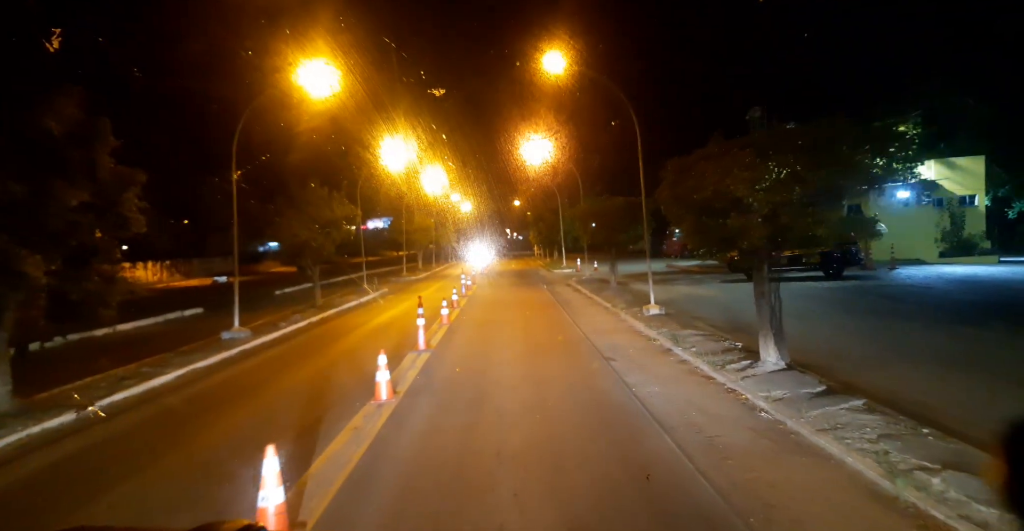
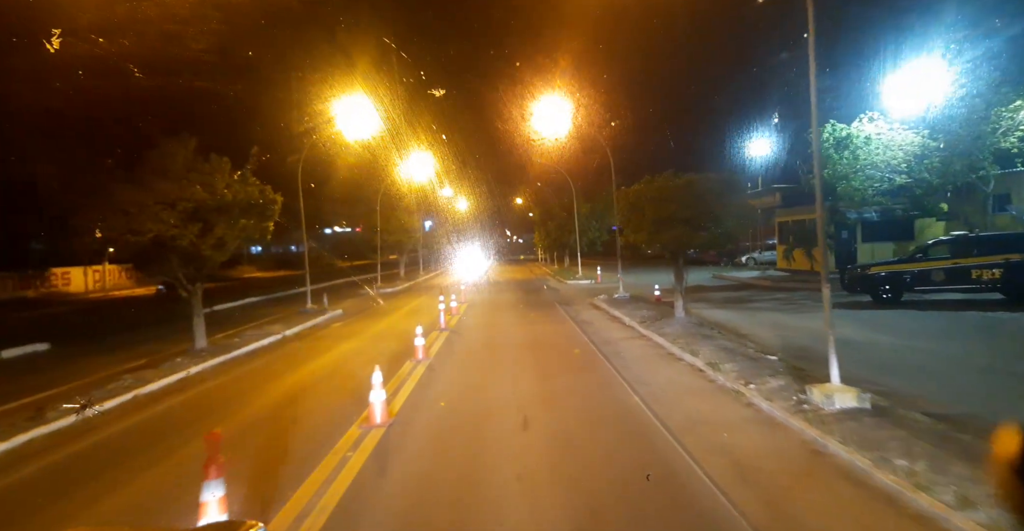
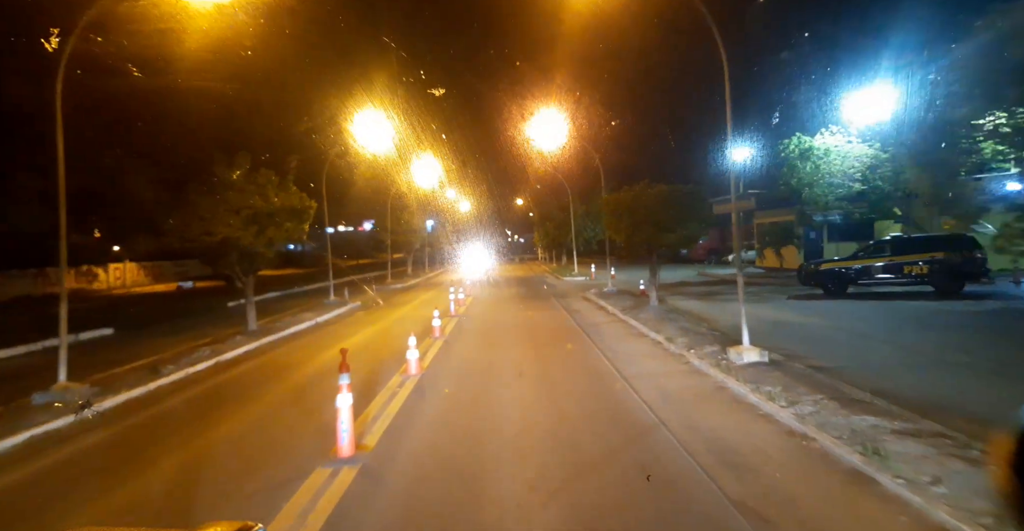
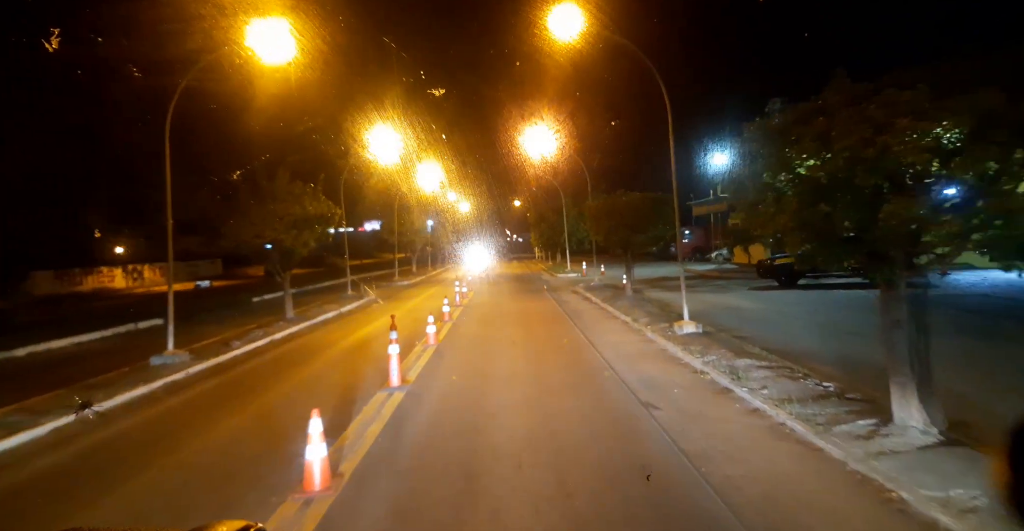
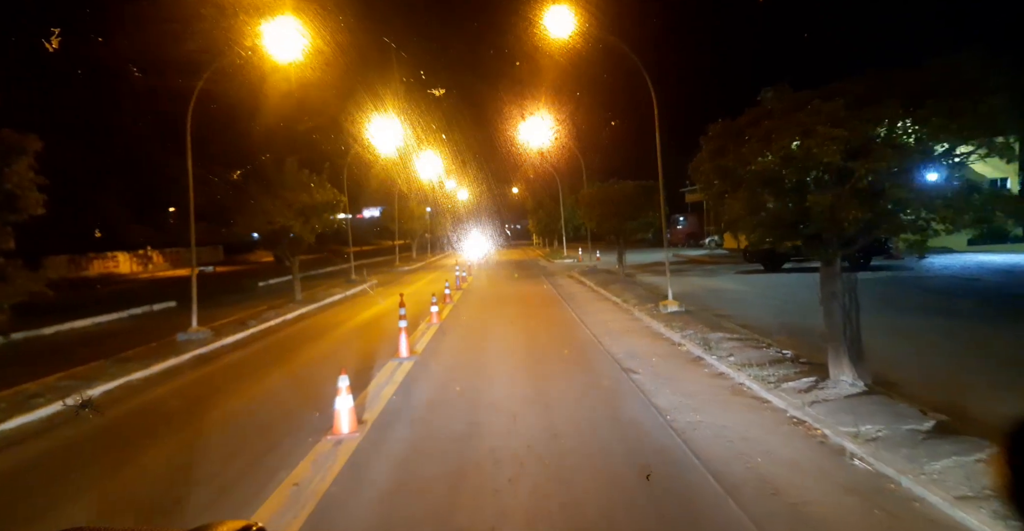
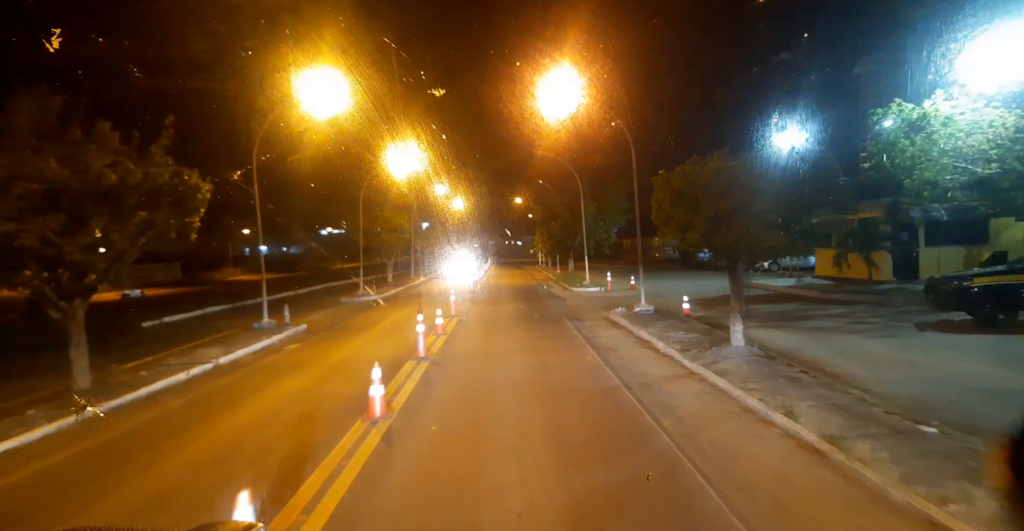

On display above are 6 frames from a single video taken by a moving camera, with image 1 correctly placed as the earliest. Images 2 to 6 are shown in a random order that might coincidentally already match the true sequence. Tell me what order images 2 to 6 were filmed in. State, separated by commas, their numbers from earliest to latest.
5, 4, 3, 2, 6
